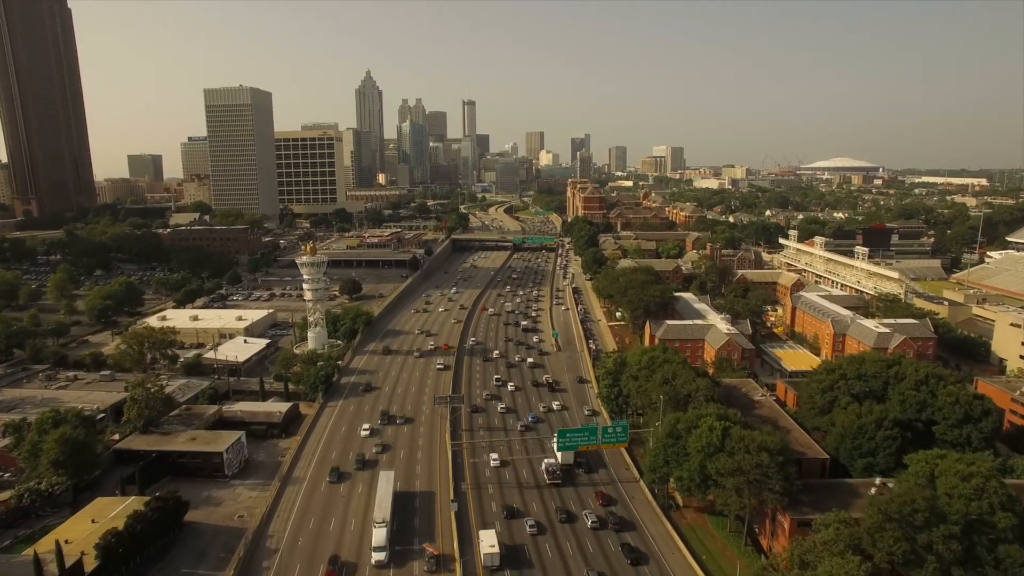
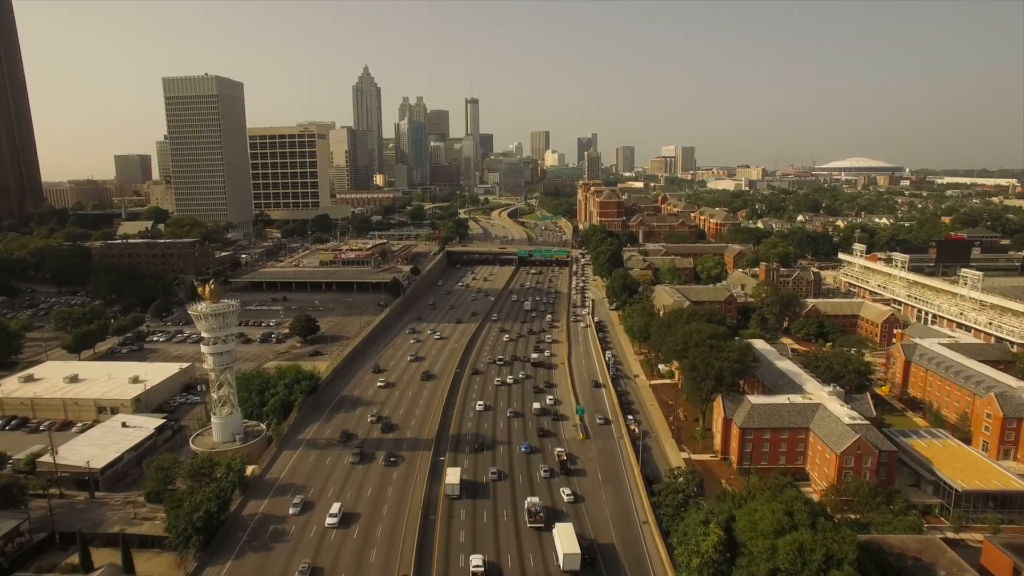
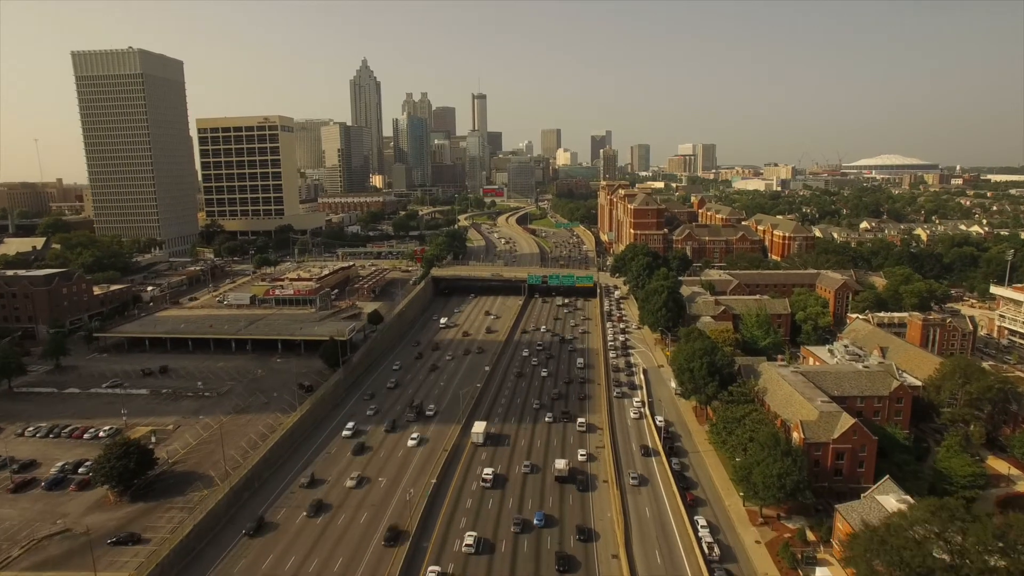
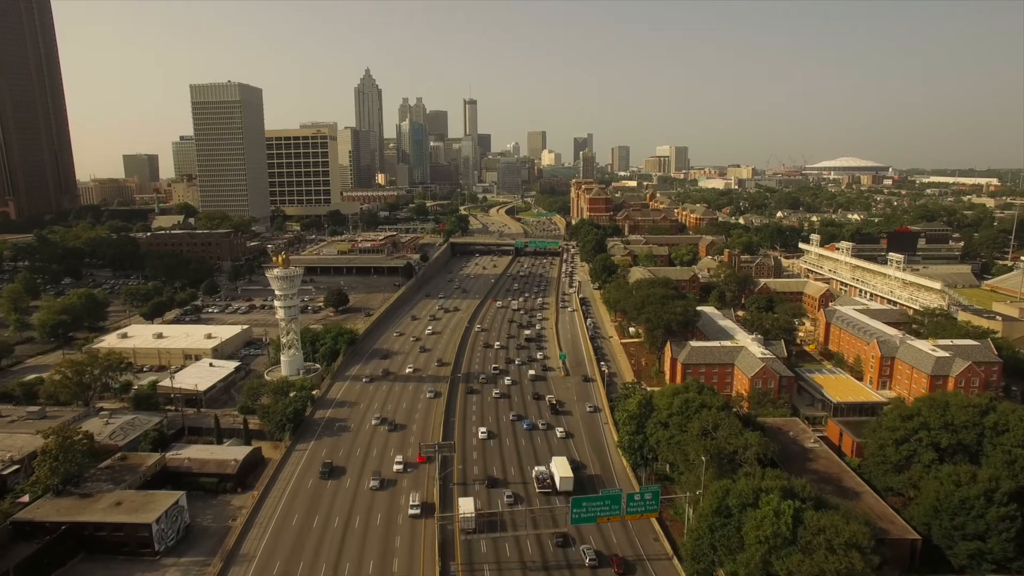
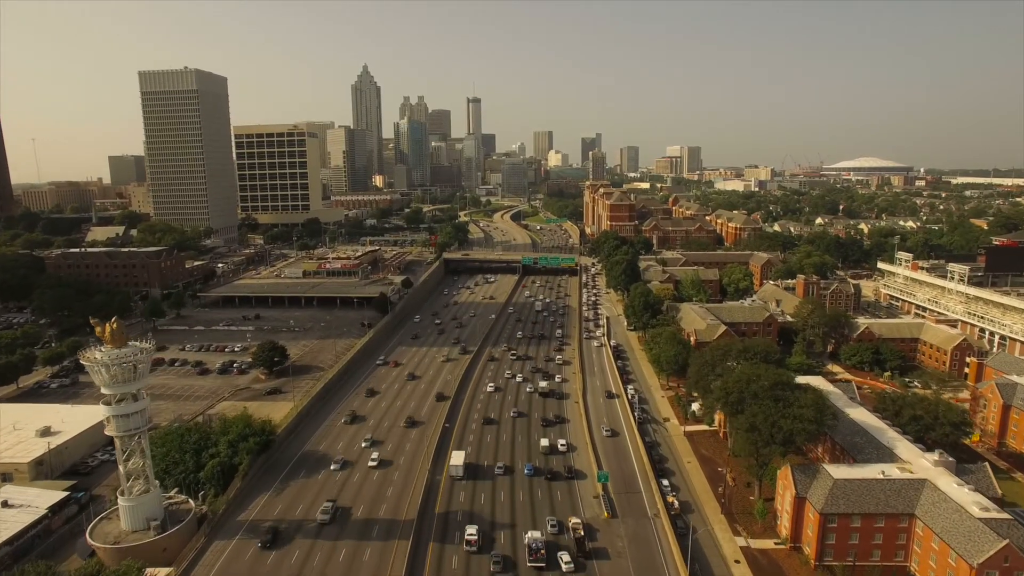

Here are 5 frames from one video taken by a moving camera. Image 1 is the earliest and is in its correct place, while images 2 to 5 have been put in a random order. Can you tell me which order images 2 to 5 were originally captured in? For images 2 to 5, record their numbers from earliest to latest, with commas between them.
4, 2, 5, 3
